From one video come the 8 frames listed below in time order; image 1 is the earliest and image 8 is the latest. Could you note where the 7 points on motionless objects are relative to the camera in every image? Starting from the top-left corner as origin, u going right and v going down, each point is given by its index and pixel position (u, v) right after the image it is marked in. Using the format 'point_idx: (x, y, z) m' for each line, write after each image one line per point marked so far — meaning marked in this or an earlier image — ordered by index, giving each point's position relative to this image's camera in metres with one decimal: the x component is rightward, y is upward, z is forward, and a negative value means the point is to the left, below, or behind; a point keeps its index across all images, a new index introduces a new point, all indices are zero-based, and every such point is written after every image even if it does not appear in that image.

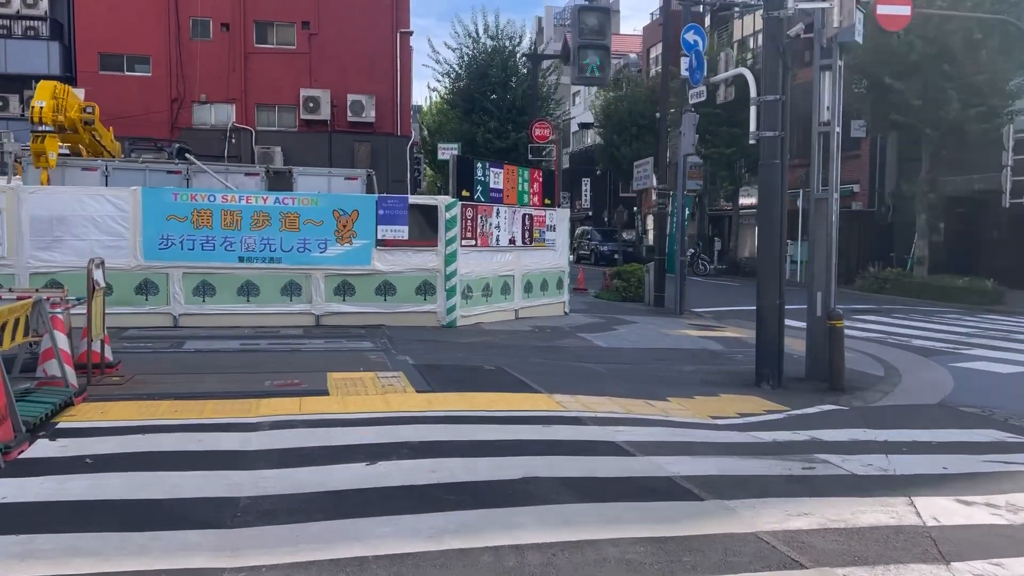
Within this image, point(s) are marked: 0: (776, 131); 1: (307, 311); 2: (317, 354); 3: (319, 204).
0: (+3.5, +2.1, +11.1) m
1: (-3.9, -0.4, +15.9) m
2: (-2.8, -1.0, +12.4) m
3: (-3.7, +1.6, +15.8) m
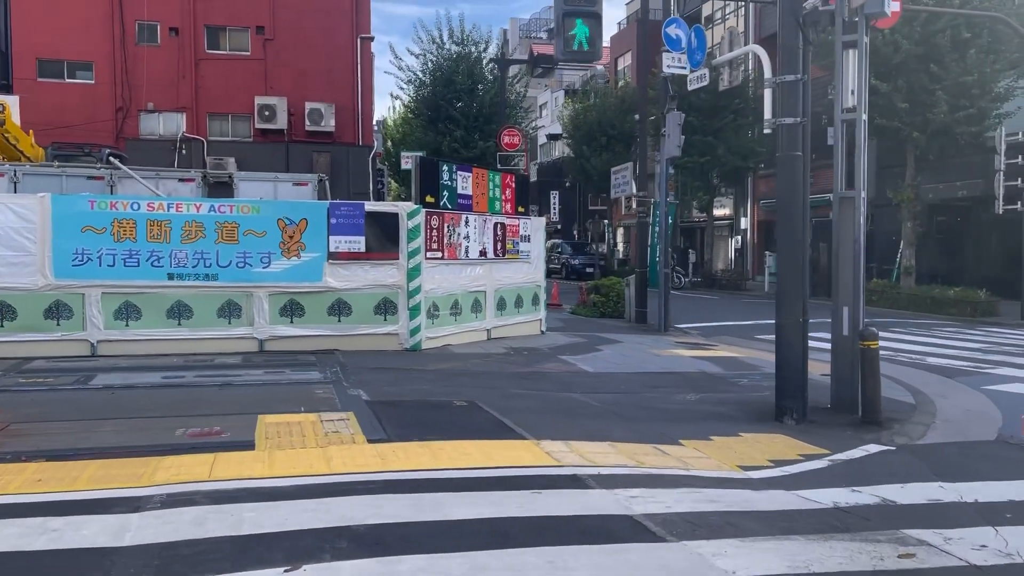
0: (+3.2, +1.9, +9.4) m
1: (-4.4, -0.8, +13.9) m
2: (-3.1, -1.2, +10.3) m
3: (-4.2, +1.3, +13.8) m
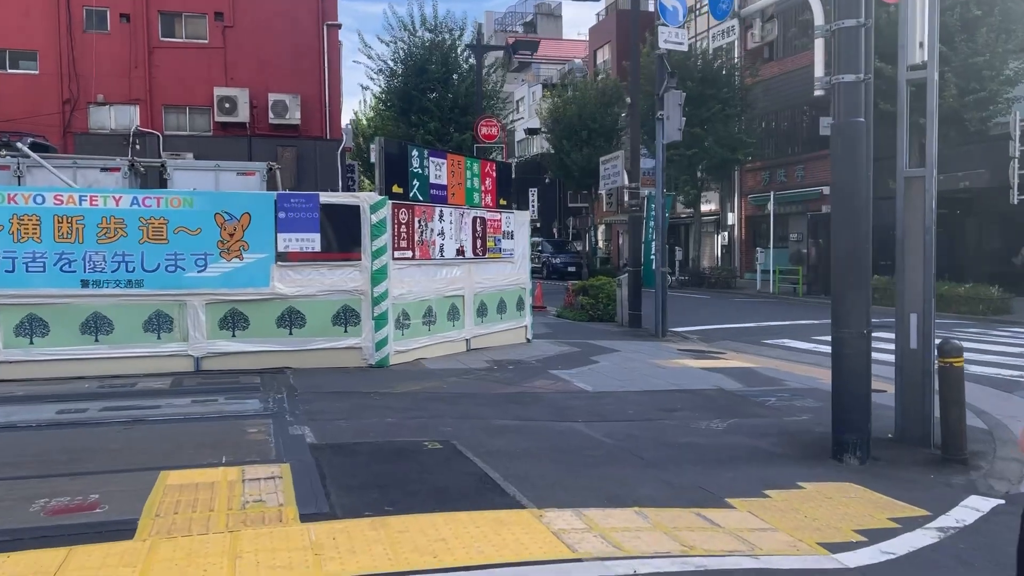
0: (+3.0, +1.9, +7.4) m
1: (-4.6, -0.9, +11.6) m
2: (-3.3, -1.3, +8.2) m
3: (-4.4, +1.2, +11.6) m
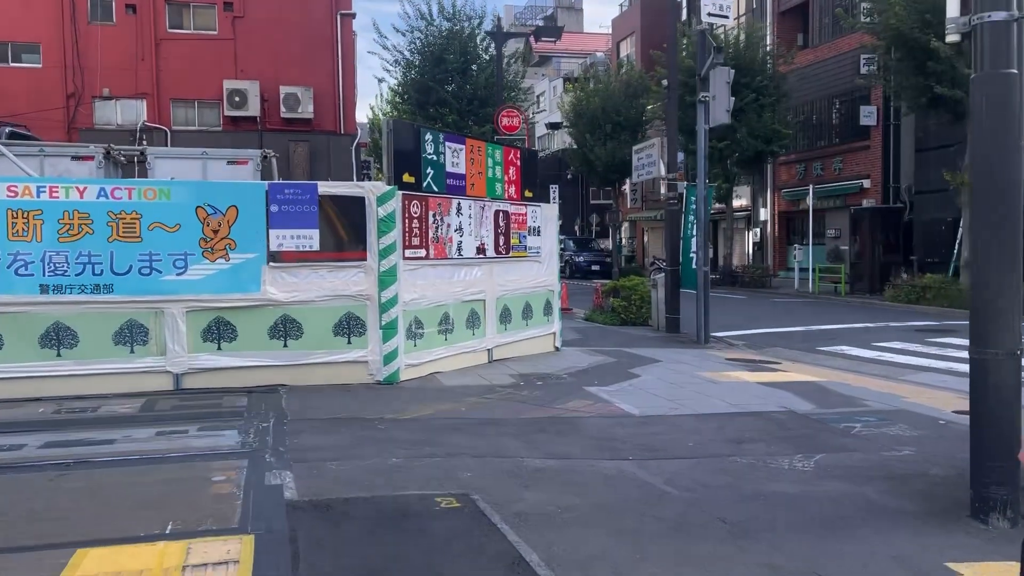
0: (+3.3, +1.8, +5.5) m
1: (-4.2, -1.0, +10.0) m
2: (-3.0, -1.4, +6.5) m
3: (-4.1, +1.1, +10.0) m
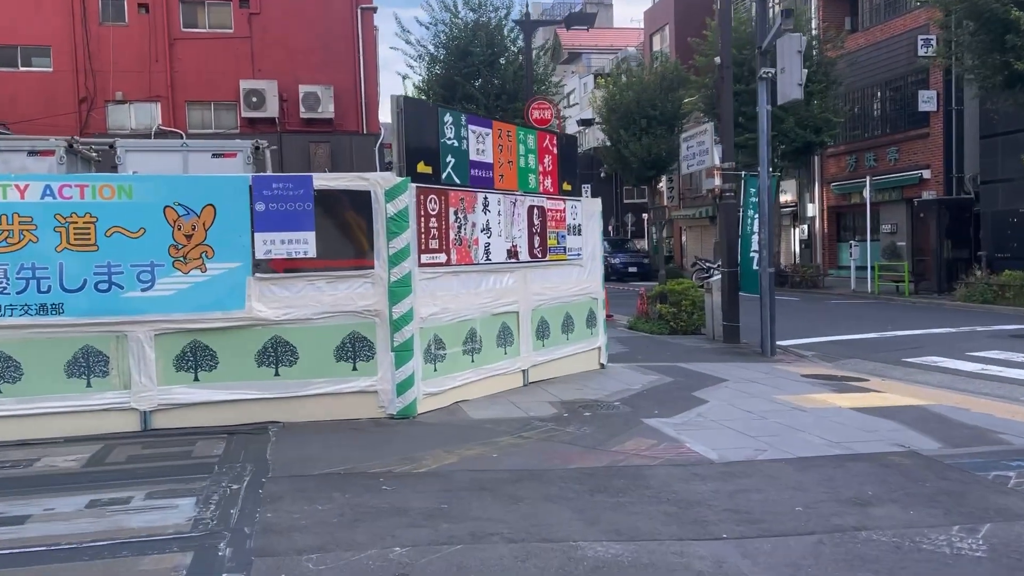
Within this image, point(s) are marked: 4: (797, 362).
0: (+3.5, +1.8, +3.4) m
1: (-3.8, -1.1, +8.2) m
2: (-2.7, -1.6, +4.6) m
3: (-3.7, +0.9, +8.2) m
4: (+4.9, -1.3, +14.3) m
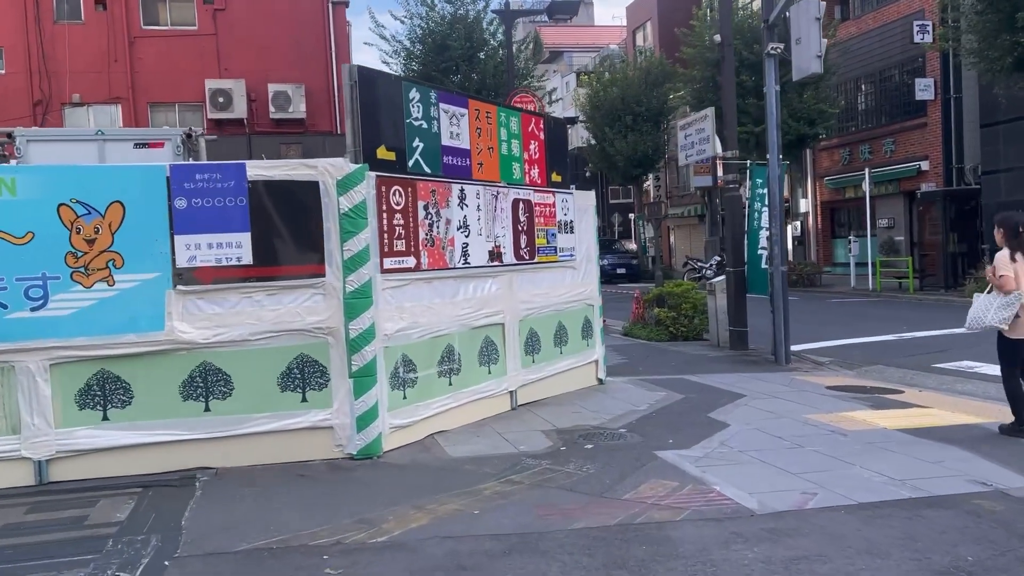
0: (+3.4, +1.8, +1.9) m
1: (-3.9, -1.3, +6.6) m
2: (-2.7, -1.7, +3.0) m
3: (-3.8, +0.8, +6.5) m
4: (+4.7, -1.3, +12.8) m
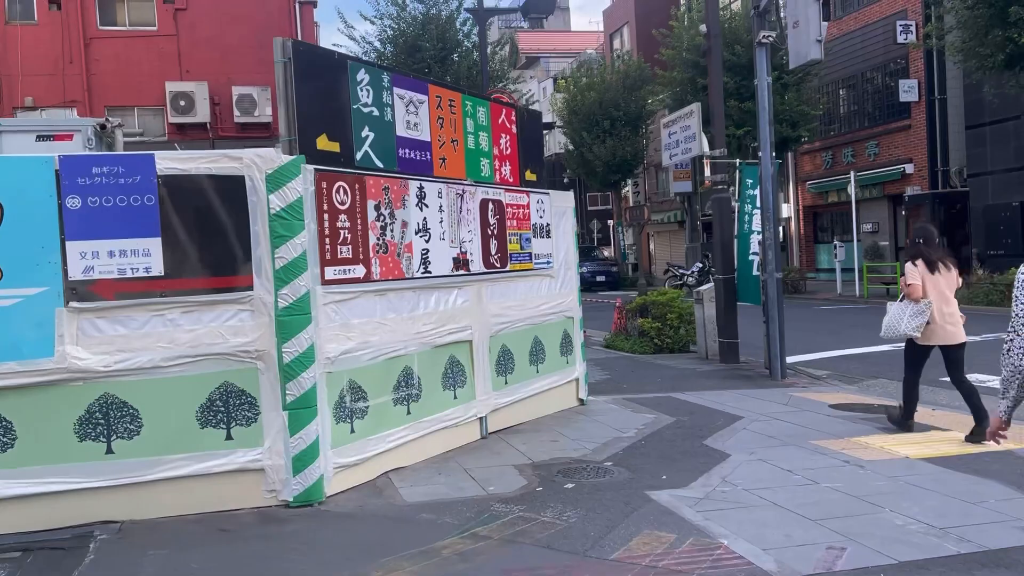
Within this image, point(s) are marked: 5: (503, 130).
0: (+3.3, +1.8, +0.9) m
1: (-4.2, -1.4, +5.3) m
2: (-2.9, -1.8, +1.8) m
3: (-4.1, +0.6, +5.3) m
4: (+4.3, -1.4, +11.8) m
5: (-0.1, +1.7, +9.0) m
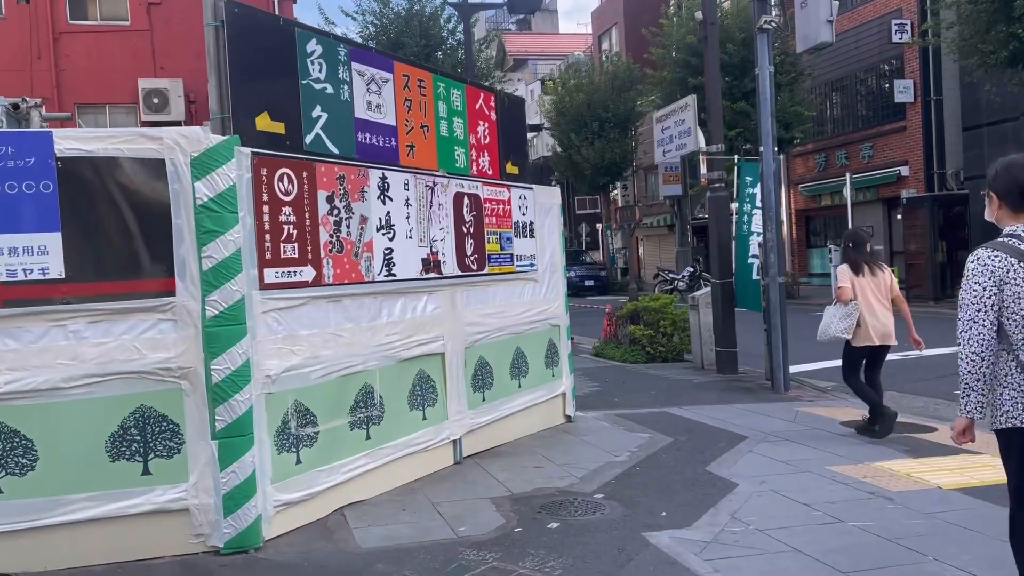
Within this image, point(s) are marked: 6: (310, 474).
0: (+3.2, +1.8, 0.0) m
1: (-4.3, -1.4, +4.3) m
2: (-3.0, -1.8, +0.8) m
3: (-4.2, +0.6, +4.3) m
4: (+4.0, -1.4, +10.9) m
5: (-0.3, +1.6, +8.0) m
6: (-1.4, -1.3, +5.7) m
